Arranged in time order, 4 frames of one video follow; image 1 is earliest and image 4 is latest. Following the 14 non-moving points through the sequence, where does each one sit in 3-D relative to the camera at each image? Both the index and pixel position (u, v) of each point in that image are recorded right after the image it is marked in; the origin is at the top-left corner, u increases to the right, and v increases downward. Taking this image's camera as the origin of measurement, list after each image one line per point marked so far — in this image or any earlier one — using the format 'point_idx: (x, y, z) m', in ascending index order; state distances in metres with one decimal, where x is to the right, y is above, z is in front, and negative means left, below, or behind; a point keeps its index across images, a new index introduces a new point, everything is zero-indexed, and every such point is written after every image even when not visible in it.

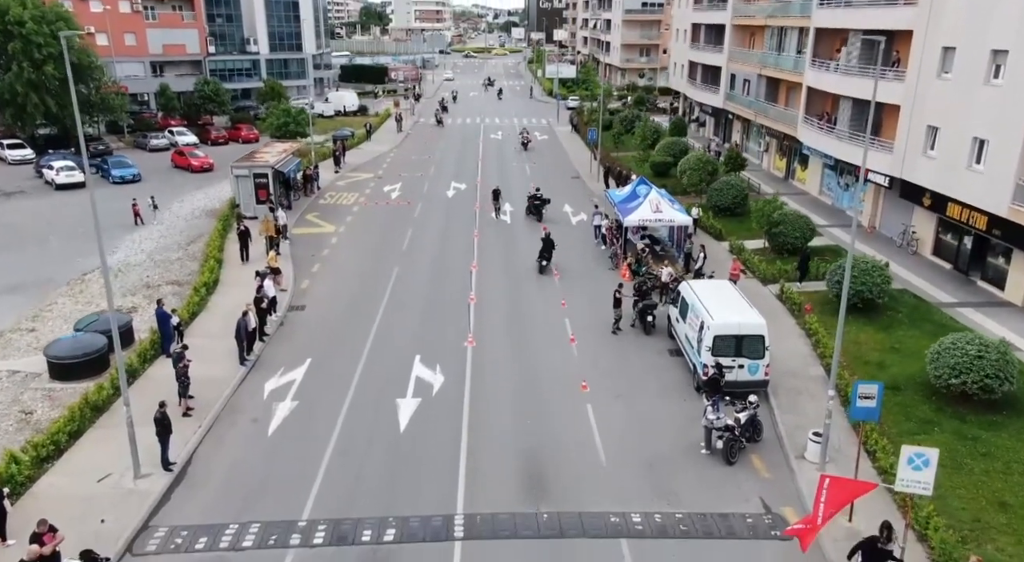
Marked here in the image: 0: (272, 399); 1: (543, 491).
0: (-6.2, -3.0, +19.1) m
1: (+0.6, -4.3, +15.3) m
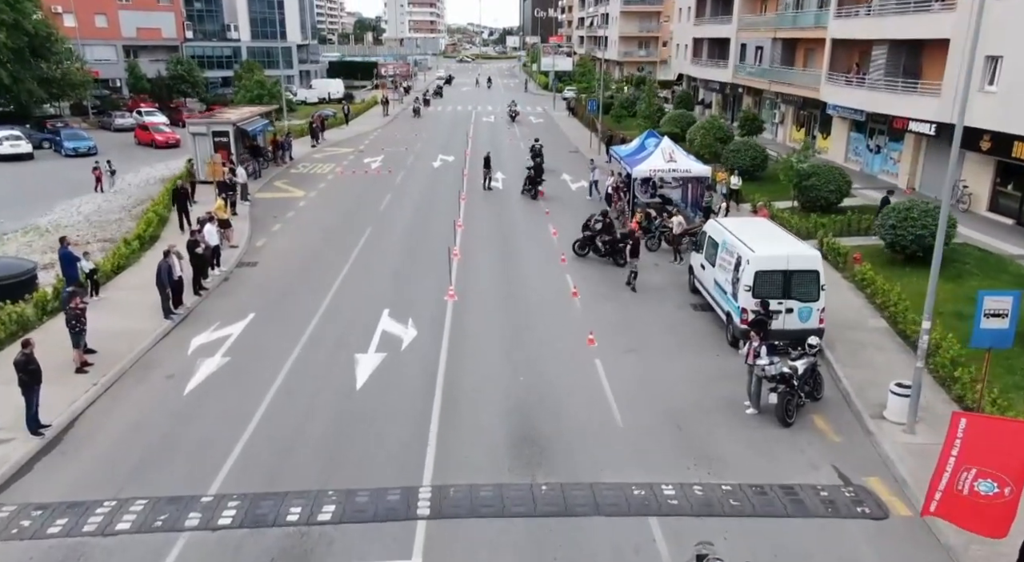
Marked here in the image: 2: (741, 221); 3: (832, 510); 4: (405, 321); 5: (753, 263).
0: (-6.4, -1.5, +15.1) m
1: (+0.4, -2.7, +11.4) m
2: (+5.3, +1.4, +17.1) m
3: (+4.3, -3.1, +10.1) m
4: (-2.5, -0.9, +17.2) m
5: (+4.7, +0.4, +14.6) m
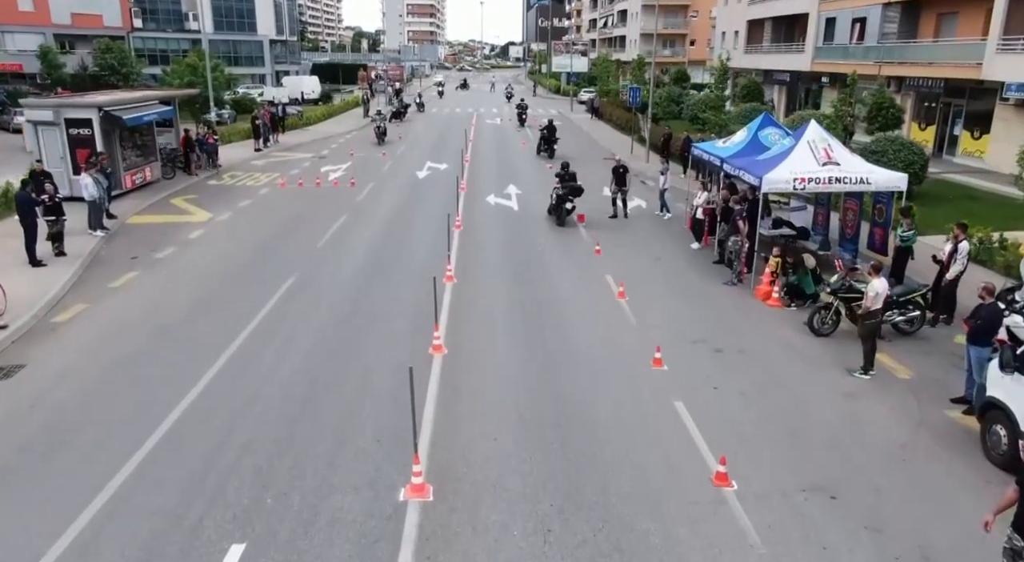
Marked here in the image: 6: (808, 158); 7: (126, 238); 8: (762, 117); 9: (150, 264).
0: (-5.8, -3.1, +4.0) m
1: (+1.0, -4.2, +0.2) m
2: (+5.8, -0.3, +6.0) m
3: (+4.9, -4.6, -1.1) m
4: (-1.9, -2.5, +6.1) m
5: (+5.3, -1.2, +3.4) m
6: (+5.5, +2.3, +14.0) m
7: (-9.0, +1.0, +17.2) m
8: (+5.5, +3.6, +16.5) m
9: (-7.5, +0.4, +15.5) m
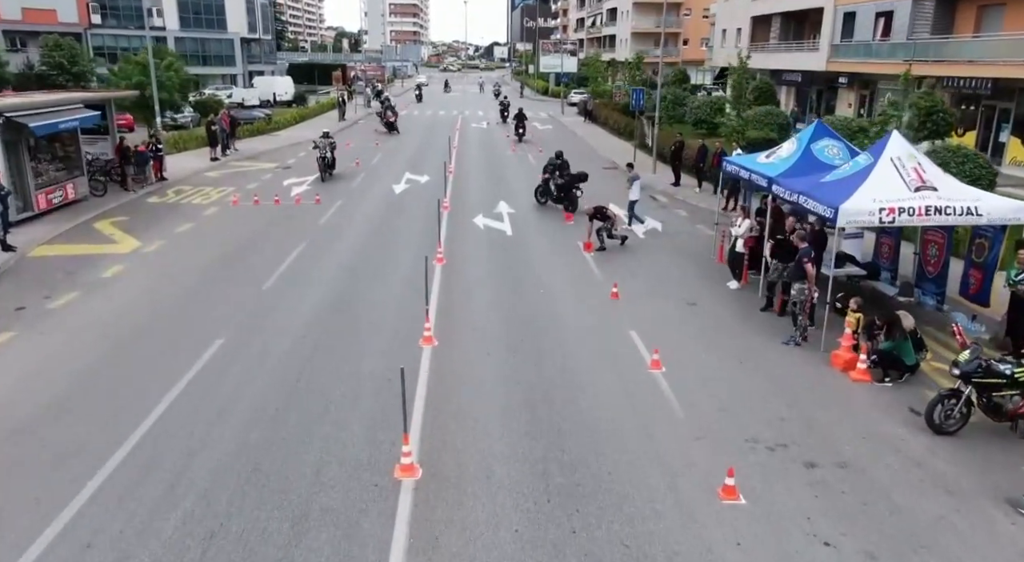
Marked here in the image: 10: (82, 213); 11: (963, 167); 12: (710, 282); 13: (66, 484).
0: (-5.6, -4.0, +0.5) m
1: (+1.3, -5.1, -3.2) m
2: (+6.0, -1.1, +2.7) m
3: (+5.2, -5.4, -4.4) m
4: (-1.8, -3.4, +2.6) m
5: (+5.5, -2.1, +0.1) m
6: (+5.5, +1.4, +10.7) m
7: (-9.1, +0.1, +13.7) m
8: (+5.4, +2.7, +13.2) m
9: (-7.6, -0.6, +12.0) m
10: (-10.7, +1.7, +18.5) m
11: (+10.2, +2.5, +16.8) m
12: (+3.8, 0.0, +14.1) m
13: (-4.4, -2.0, +7.5) m
